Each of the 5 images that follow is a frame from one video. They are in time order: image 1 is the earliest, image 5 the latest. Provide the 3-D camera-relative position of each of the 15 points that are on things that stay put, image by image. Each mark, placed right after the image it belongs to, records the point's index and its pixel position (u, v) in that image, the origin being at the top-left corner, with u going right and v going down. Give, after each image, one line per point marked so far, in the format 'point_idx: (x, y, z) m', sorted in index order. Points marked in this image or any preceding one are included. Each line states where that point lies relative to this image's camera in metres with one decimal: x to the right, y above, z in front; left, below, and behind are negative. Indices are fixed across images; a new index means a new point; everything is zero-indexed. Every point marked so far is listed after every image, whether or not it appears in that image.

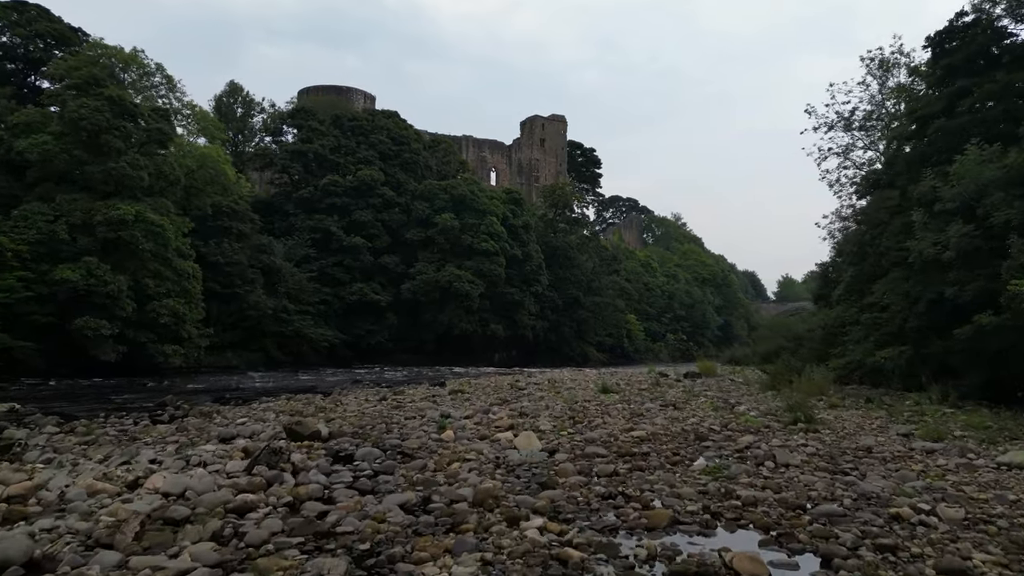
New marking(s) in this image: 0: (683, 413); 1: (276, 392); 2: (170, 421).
0: (+2.6, -1.9, +10.1) m
1: (-5.1, -2.2, +14.4) m
2: (-5.0, -1.9, +9.7) m
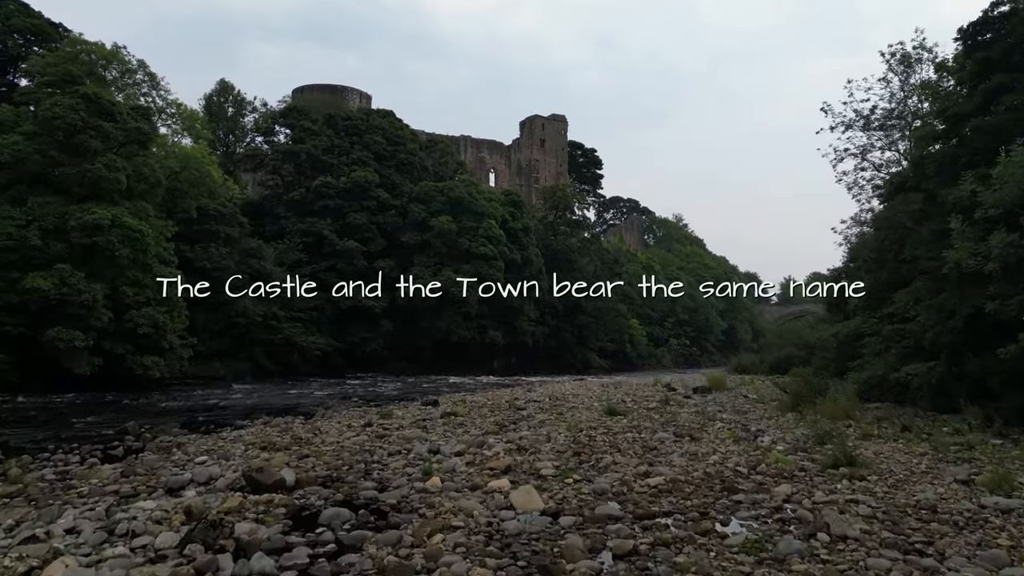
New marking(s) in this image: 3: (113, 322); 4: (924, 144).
0: (+2.5, -2.1, +9.0) m
1: (-5.1, -2.5, +13.3) m
2: (-5.0, -2.2, +8.6) m
3: (-11.5, -1.0, +19.3) m
4: (+9.4, +3.3, +15.4) m
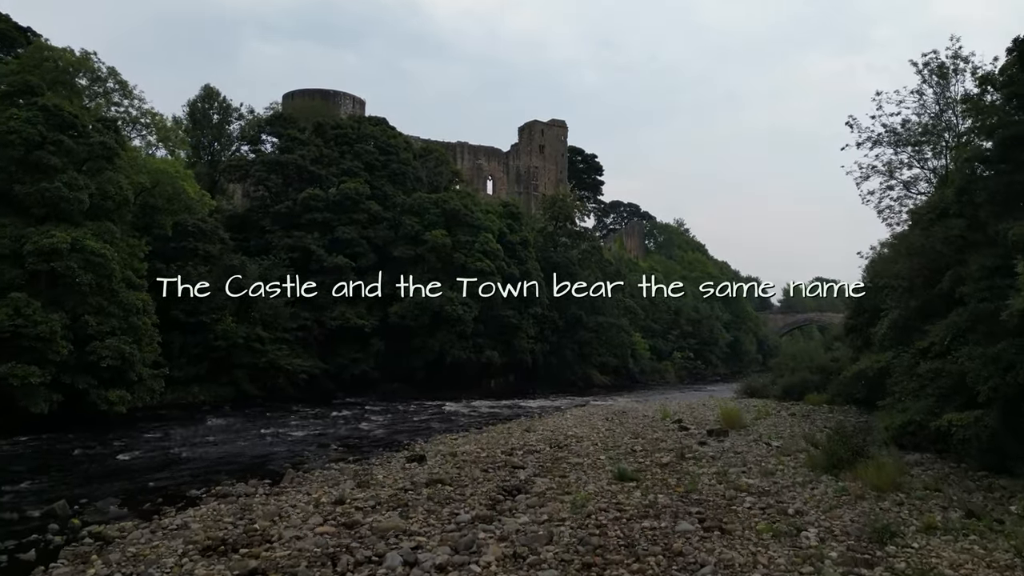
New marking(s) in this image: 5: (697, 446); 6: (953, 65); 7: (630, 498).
0: (+2.5, -2.9, +7.5) m
1: (-5.2, -3.3, +11.7) m
2: (-5.1, -3.0, +7.0) m
3: (-11.6, -1.8, +17.7) m
4: (+9.3, +2.5, +13.8) m
5: (+4.0, -3.4, +14.5) m
6: (+10.4, +5.2, +15.8) m
7: (+1.7, -3.1, +9.8) m
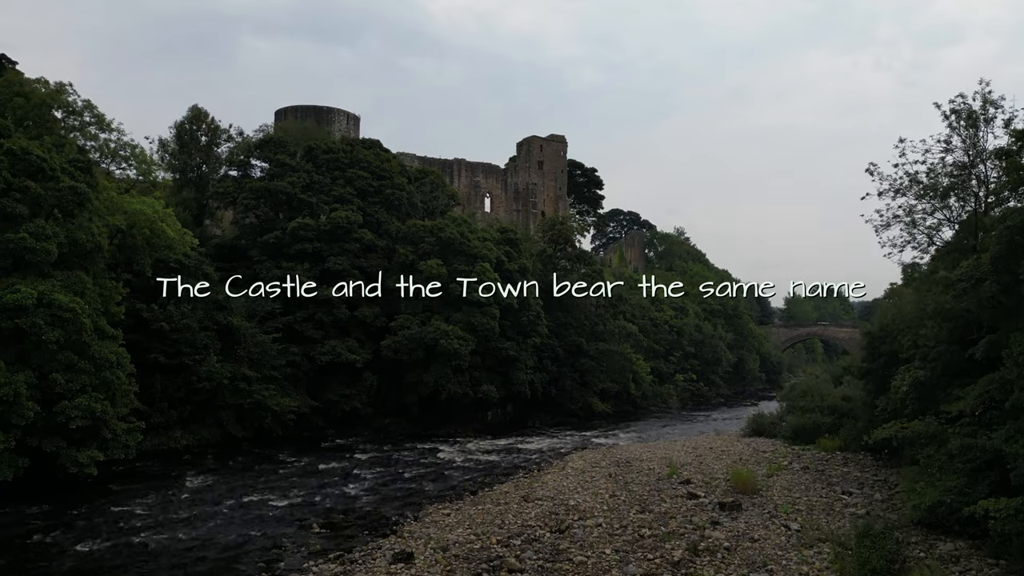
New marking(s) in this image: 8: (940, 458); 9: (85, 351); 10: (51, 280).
0: (+2.4, -4.3, +6.3) m
1: (-5.3, -4.7, +10.6) m
2: (-5.1, -4.4, +5.9) m
3: (-11.7, -3.2, +16.6) m
4: (+9.3, +1.1, +12.7) m
5: (+3.9, -4.8, +13.3) m
6: (+10.3, +3.8, +14.7) m
7: (+1.7, -4.5, +8.7) m
8: (+9.3, -3.7, +14.6) m
9: (-11.2, -1.6, +17.5) m
10: (-11.7, +0.2, +17.0) m
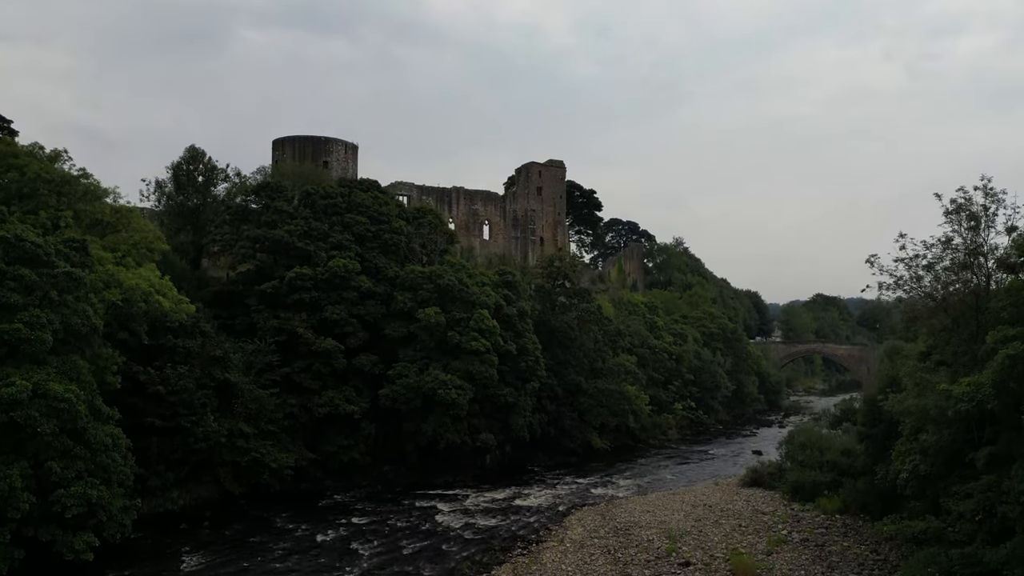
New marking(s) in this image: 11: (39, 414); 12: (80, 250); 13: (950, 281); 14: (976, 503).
0: (+2.4, -6.6, +6.2) m
1: (-5.3, -6.9, +10.5) m
2: (-5.2, -6.6, +5.8) m
3: (-11.7, -5.4, +16.5) m
4: (+9.2, -1.1, +12.6) m
5: (+3.9, -7.0, +13.3) m
6: (+10.3, +1.6, +14.5) m
7: (+1.6, -6.7, +8.6) m
8: (+9.2, -5.9, +14.5) m
9: (-11.2, -3.8, +17.4) m
10: (-11.8, -2.0, +16.9) m
11: (-11.4, -3.0, +16.1) m
12: (-12.1, +1.1, +18.8) m
13: (+10.1, +0.2, +15.4) m
14: (+9.4, -4.4, +13.6) m
